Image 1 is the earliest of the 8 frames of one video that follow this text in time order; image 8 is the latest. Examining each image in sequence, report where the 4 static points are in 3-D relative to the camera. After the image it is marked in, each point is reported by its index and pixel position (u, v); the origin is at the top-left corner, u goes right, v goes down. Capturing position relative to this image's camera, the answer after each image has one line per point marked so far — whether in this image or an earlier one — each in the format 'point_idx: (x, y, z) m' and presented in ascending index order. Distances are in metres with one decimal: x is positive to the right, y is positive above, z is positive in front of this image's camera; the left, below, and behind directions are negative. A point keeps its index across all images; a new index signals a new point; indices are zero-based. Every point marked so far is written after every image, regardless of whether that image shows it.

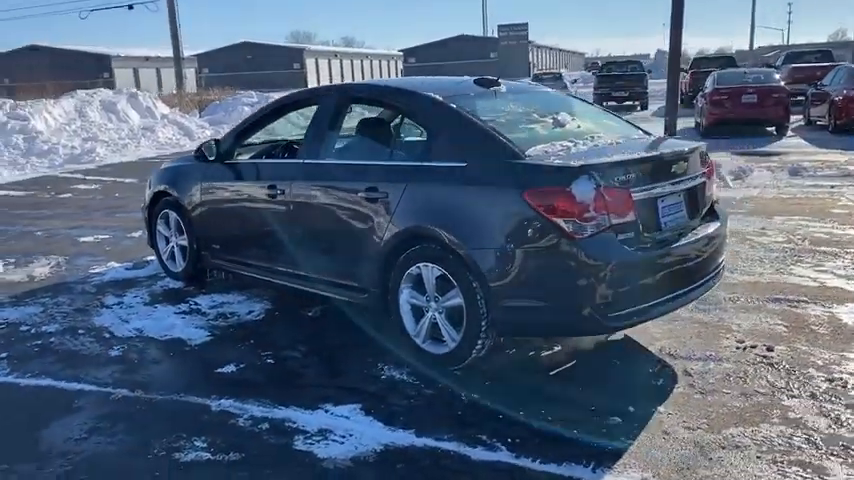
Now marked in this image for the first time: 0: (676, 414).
0: (+1.2, -0.8, +3.6) m
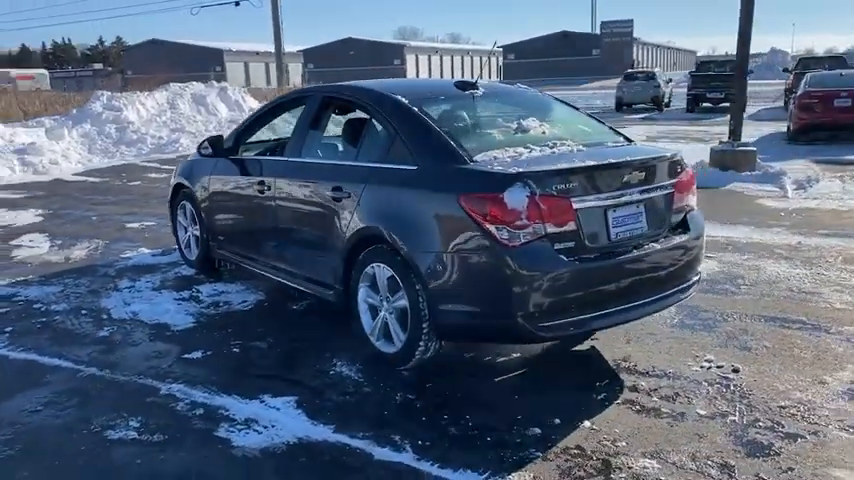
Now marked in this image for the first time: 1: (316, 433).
0: (+0.8, -0.9, +3.5) m
1: (-0.5, -0.9, +3.5) m
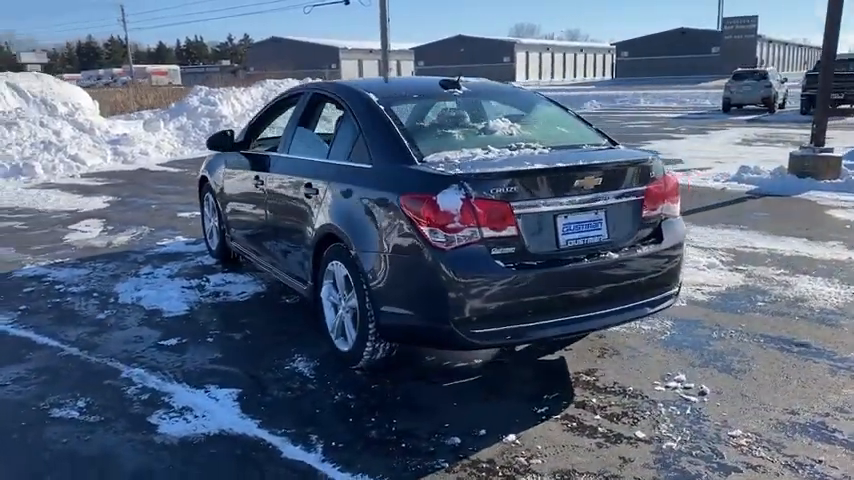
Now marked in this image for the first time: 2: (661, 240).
0: (+0.4, -0.9, +3.3) m
1: (-0.9, -0.9, +3.5) m
2: (+1.3, 0.0, +4.1) m
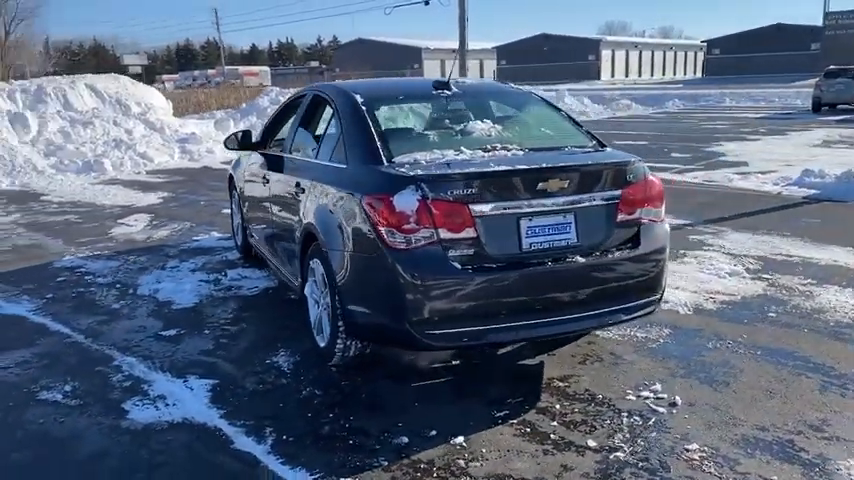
0: (+0.2, -0.9, +3.3) m
1: (-1.1, -0.9, +3.7) m
2: (+1.1, 0.0, +3.9) m
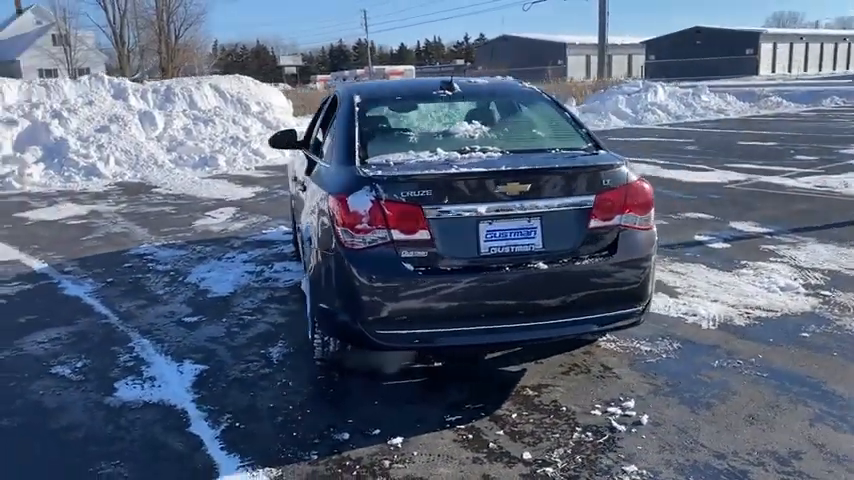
0: (-0.1, -0.9, +3.3) m
1: (-1.3, -0.8, +3.9) m
2: (+1.0, -0.1, +3.8) m
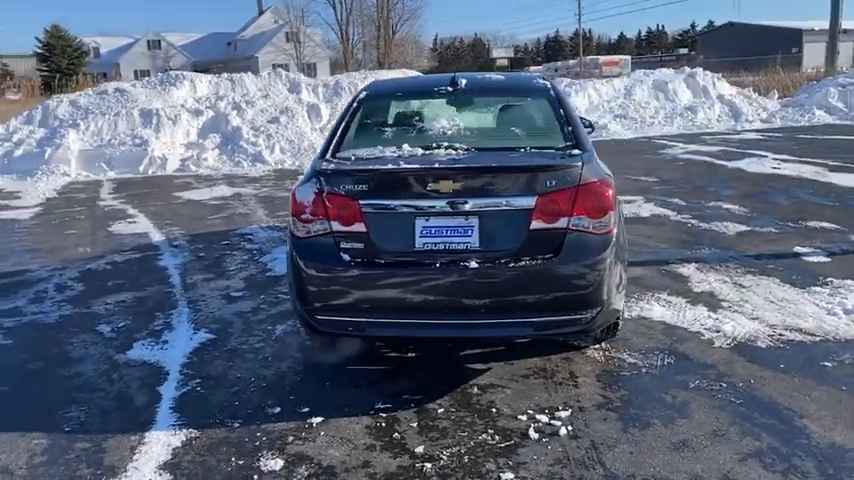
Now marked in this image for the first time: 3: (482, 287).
0: (-0.5, -0.9, +3.5) m
1: (-1.5, -0.7, +4.4) m
2: (+0.6, -0.1, +3.6) m
3: (+0.3, -0.2, +3.6) m
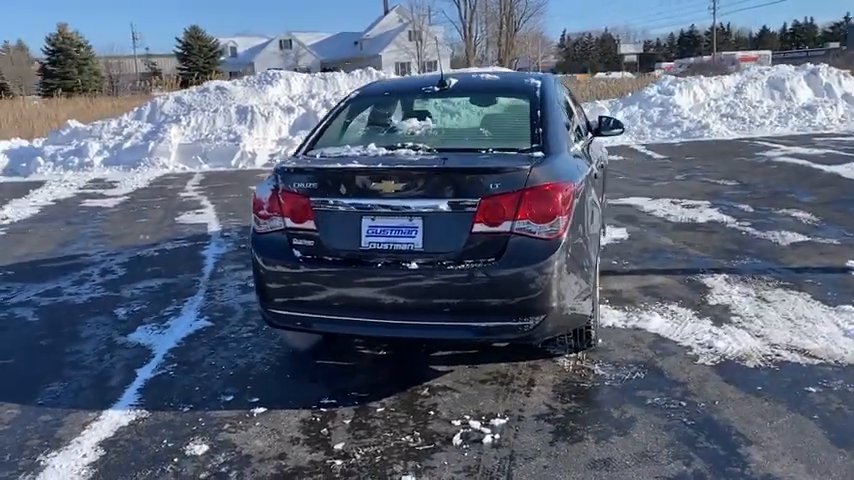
0: (-0.9, -0.9, +3.7) m
1: (-1.7, -0.7, +4.7) m
2: (+0.4, -0.1, +3.5) m
3: (0.0, -0.2, +3.6) m
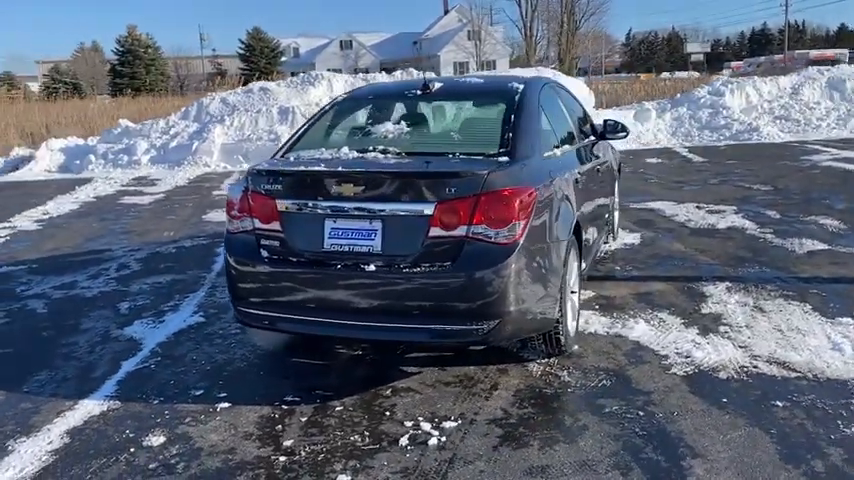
0: (-1.1, -0.9, +3.8) m
1: (-1.8, -0.7, +4.9) m
2: (+0.1, -0.1, +3.6) m
3: (-0.2, -0.3, +3.6) m
